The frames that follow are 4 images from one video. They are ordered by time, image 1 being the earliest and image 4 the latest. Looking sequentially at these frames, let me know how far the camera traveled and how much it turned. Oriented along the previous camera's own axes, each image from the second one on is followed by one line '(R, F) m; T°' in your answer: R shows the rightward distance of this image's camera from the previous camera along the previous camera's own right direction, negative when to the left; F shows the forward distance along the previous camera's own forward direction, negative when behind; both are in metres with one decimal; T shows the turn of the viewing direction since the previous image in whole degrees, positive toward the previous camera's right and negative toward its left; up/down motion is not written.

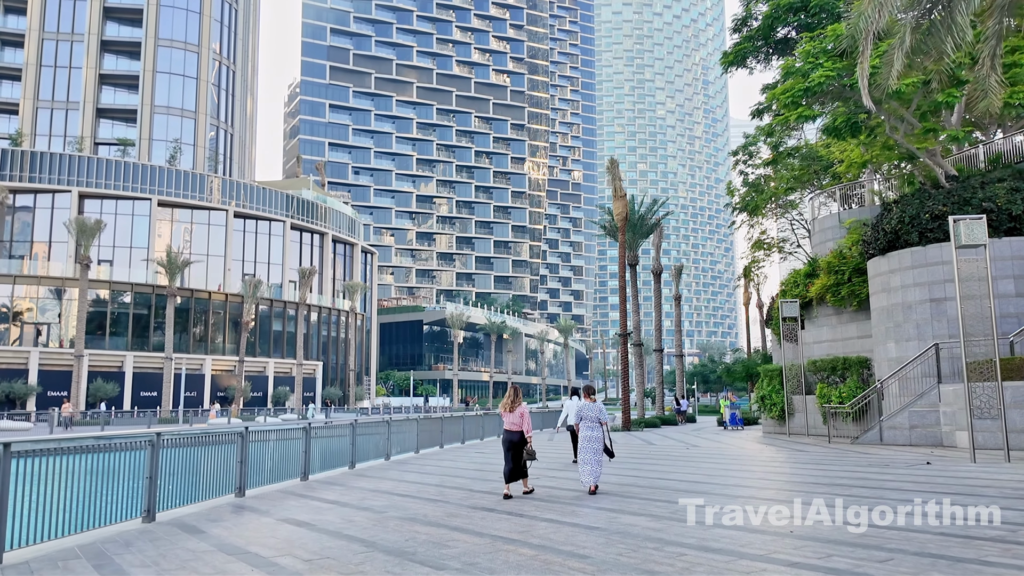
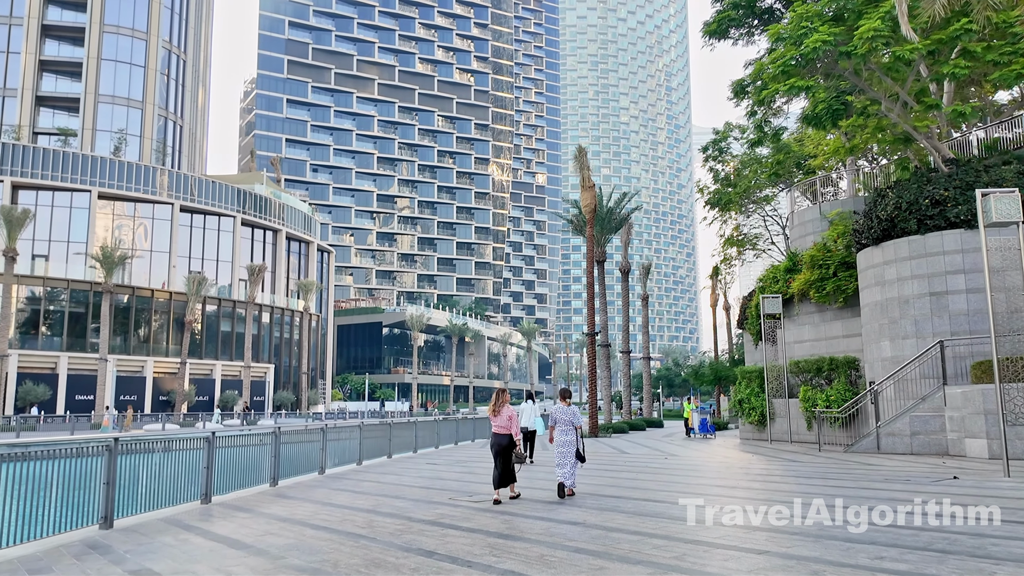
(+0.1, +2.2) m; +3°
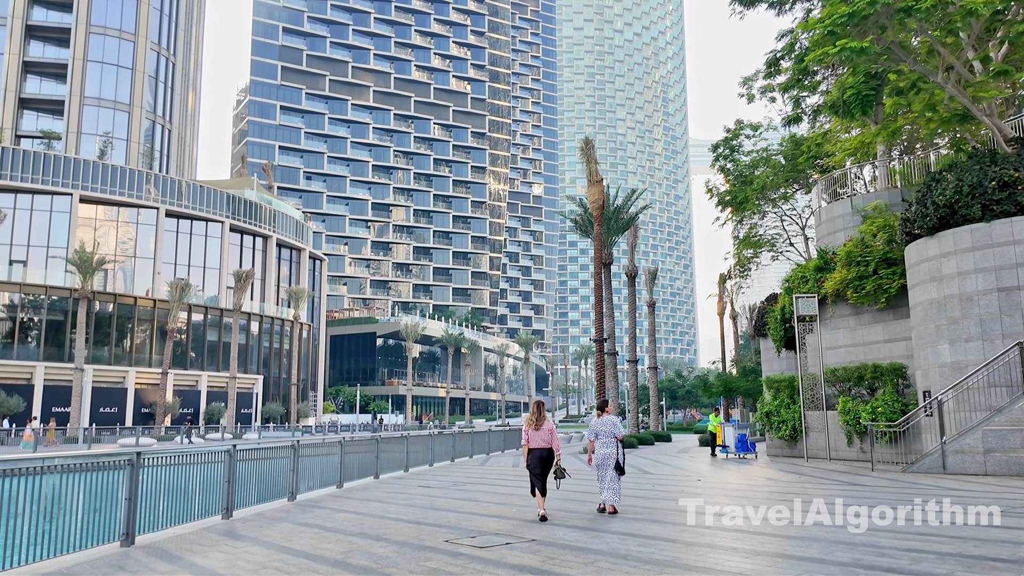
(-0.2, +2.2) m; 0°
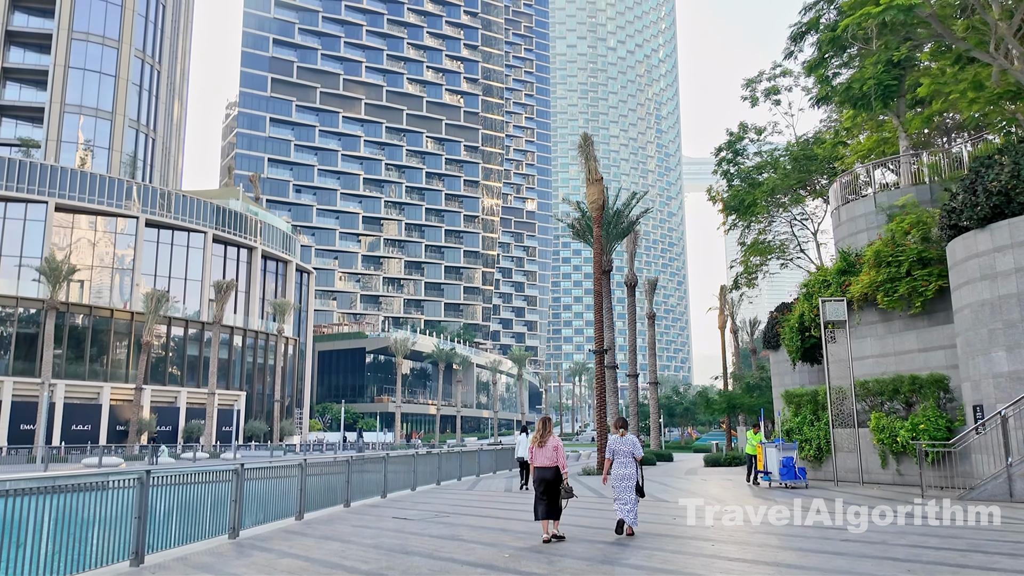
(0.0, +2.1) m; +1°
